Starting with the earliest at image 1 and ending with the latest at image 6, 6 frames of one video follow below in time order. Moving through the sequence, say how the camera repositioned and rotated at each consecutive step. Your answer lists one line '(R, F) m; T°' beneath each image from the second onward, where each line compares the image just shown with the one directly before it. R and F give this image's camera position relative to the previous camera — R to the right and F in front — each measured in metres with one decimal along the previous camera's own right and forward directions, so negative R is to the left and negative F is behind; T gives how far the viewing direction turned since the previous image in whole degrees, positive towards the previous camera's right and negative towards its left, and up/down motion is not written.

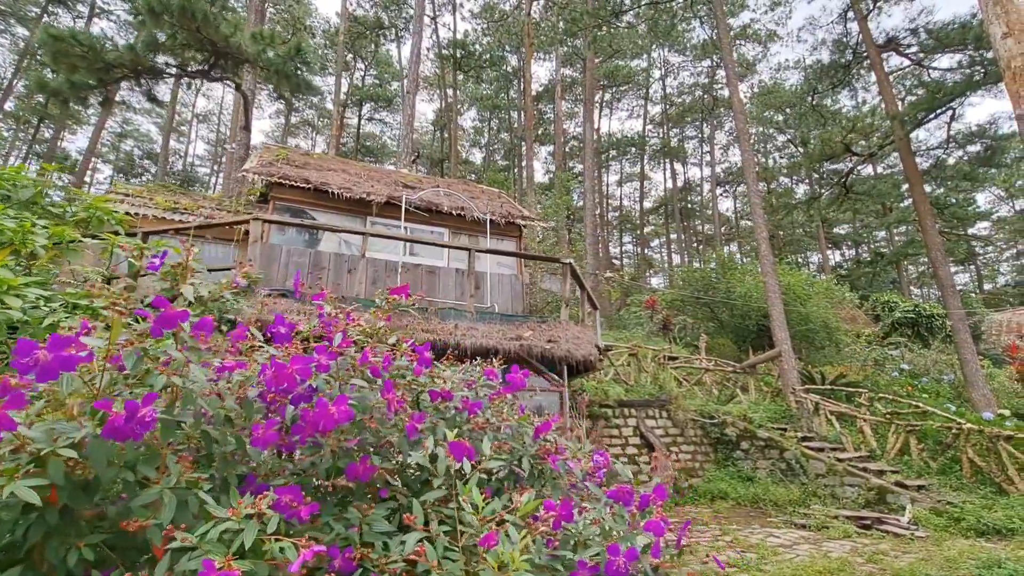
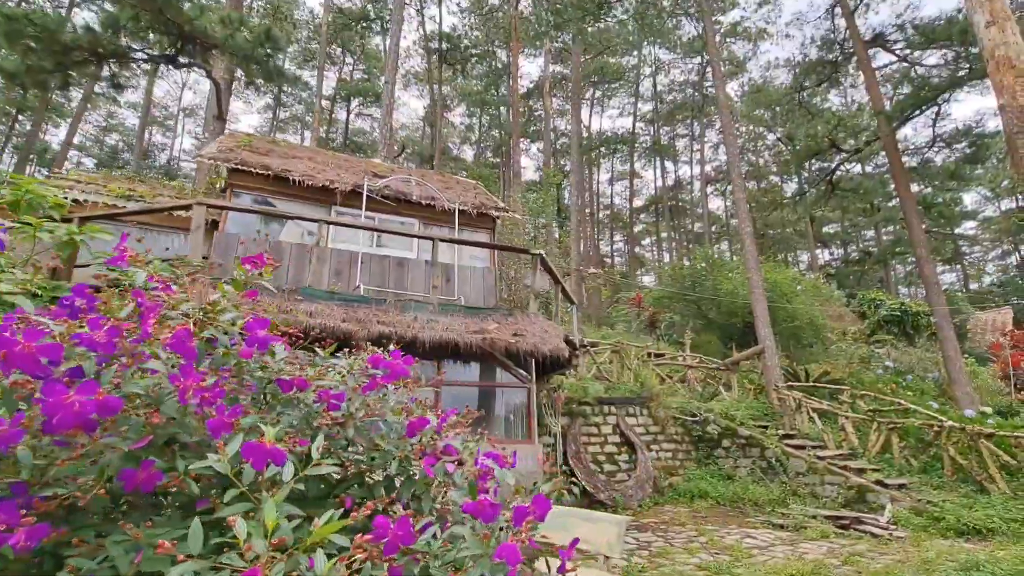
(+0.3, +0.2) m; +1°
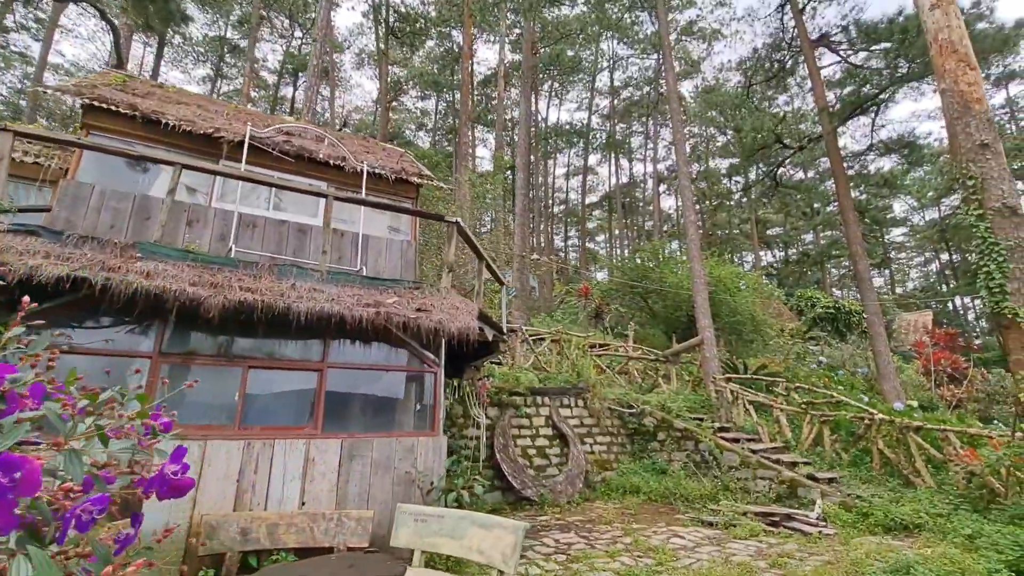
(+0.5, +0.7) m; +5°
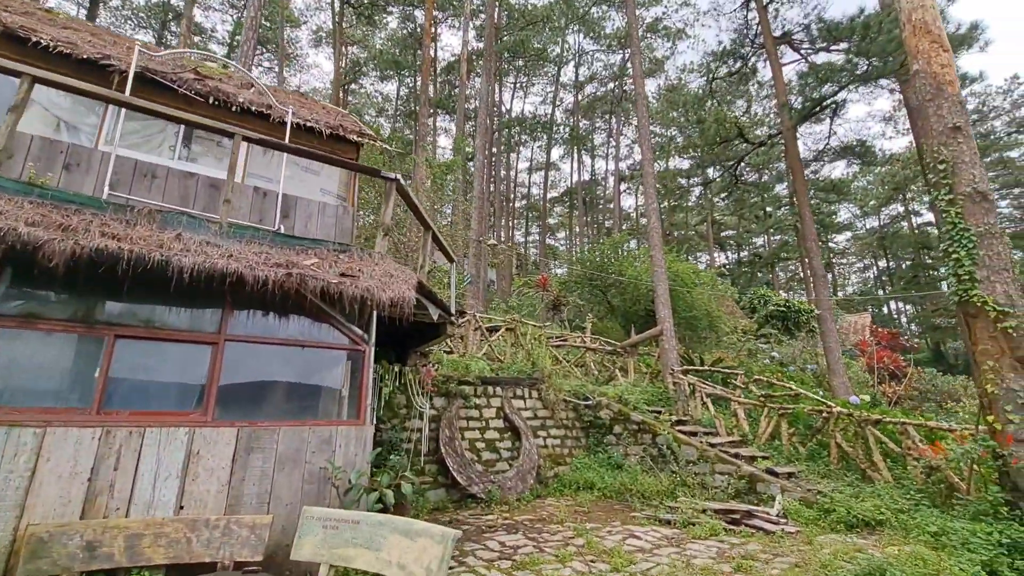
(+0.1, +0.6) m; +5°
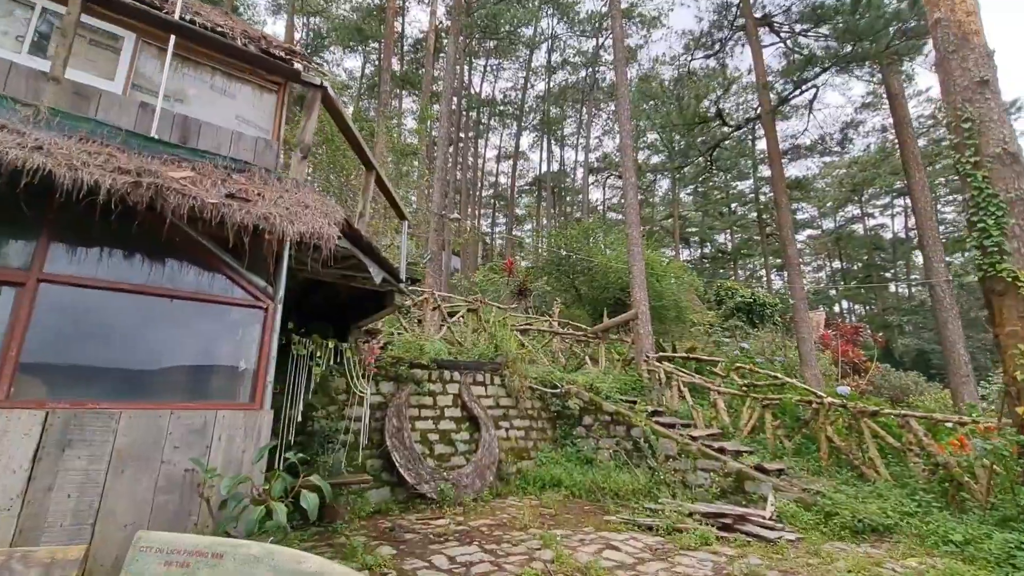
(0.0, +1.0) m; +4°
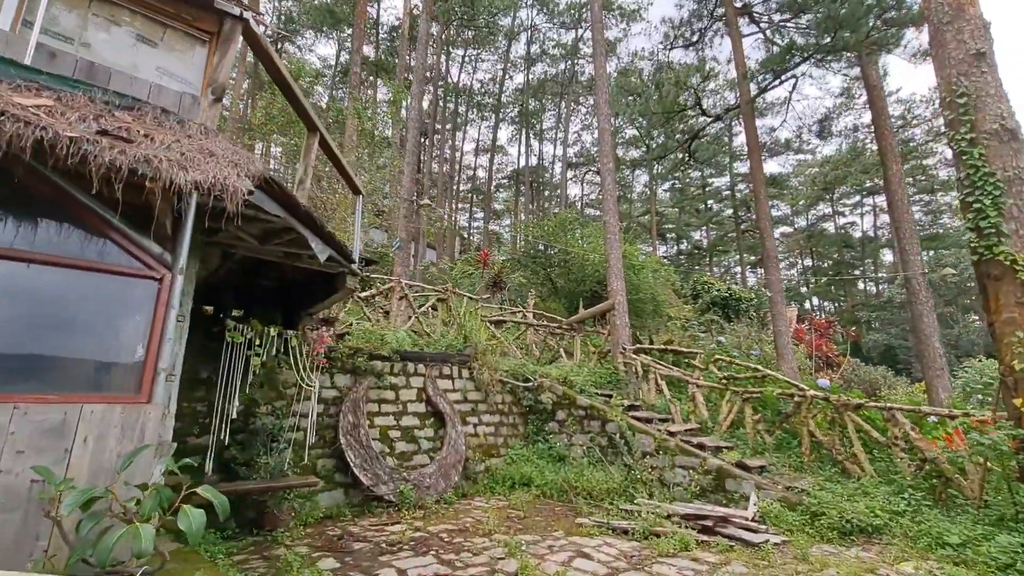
(+0.1, +0.5) m; +3°
